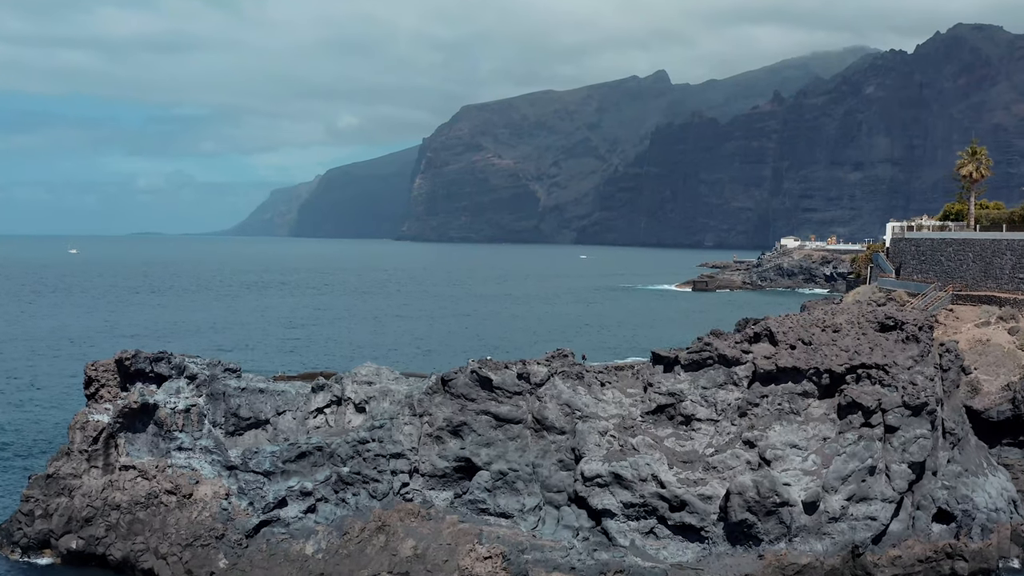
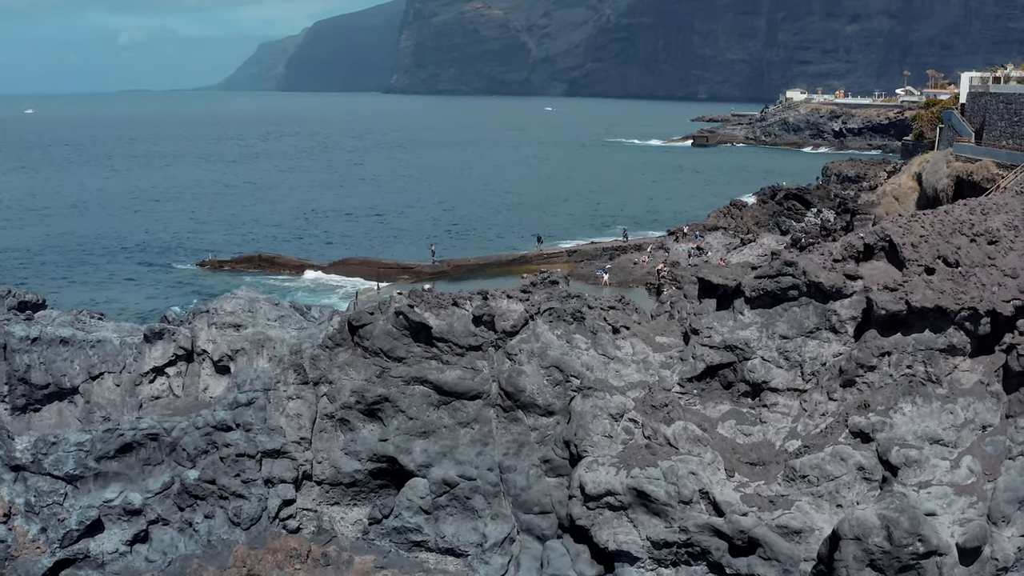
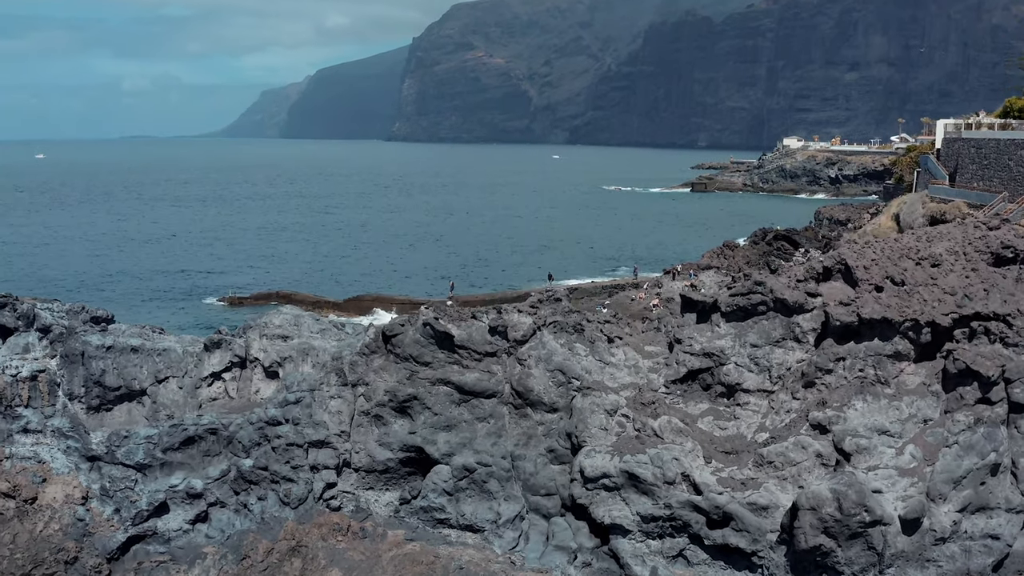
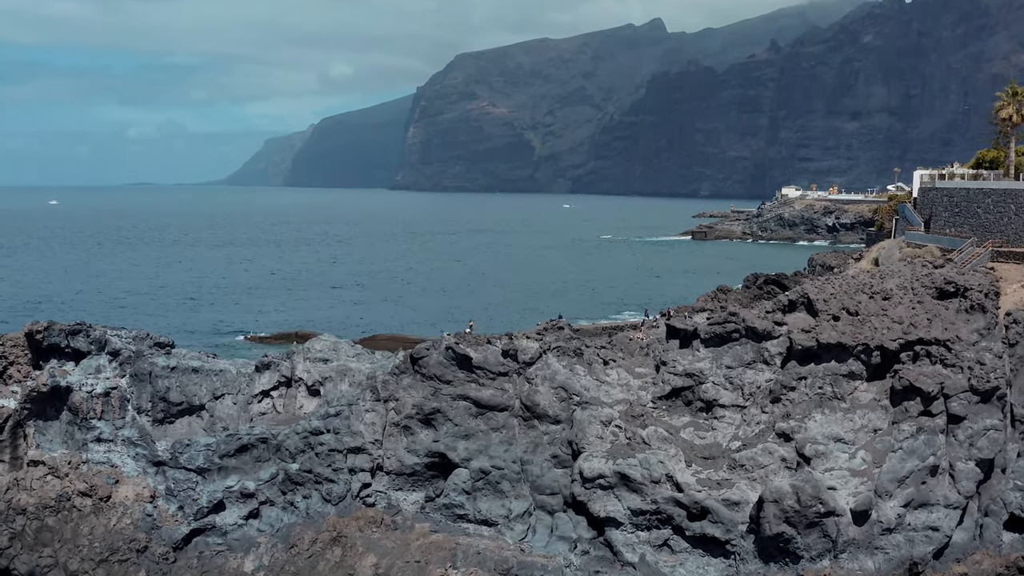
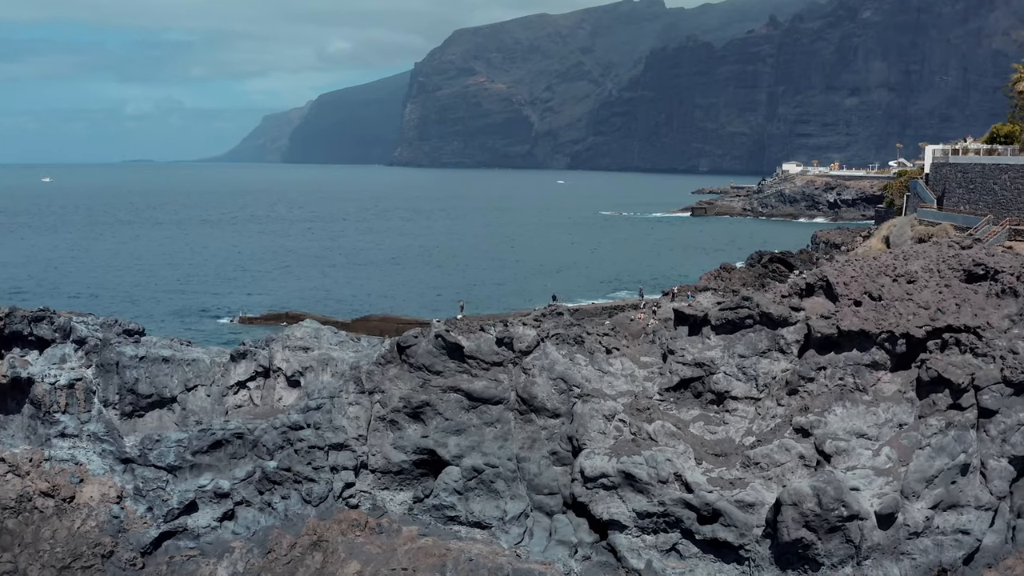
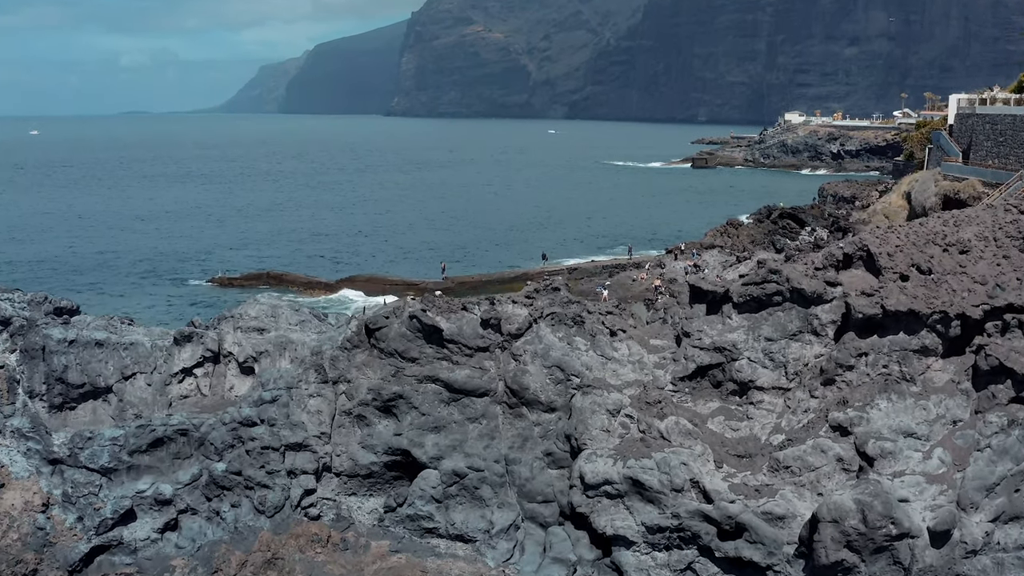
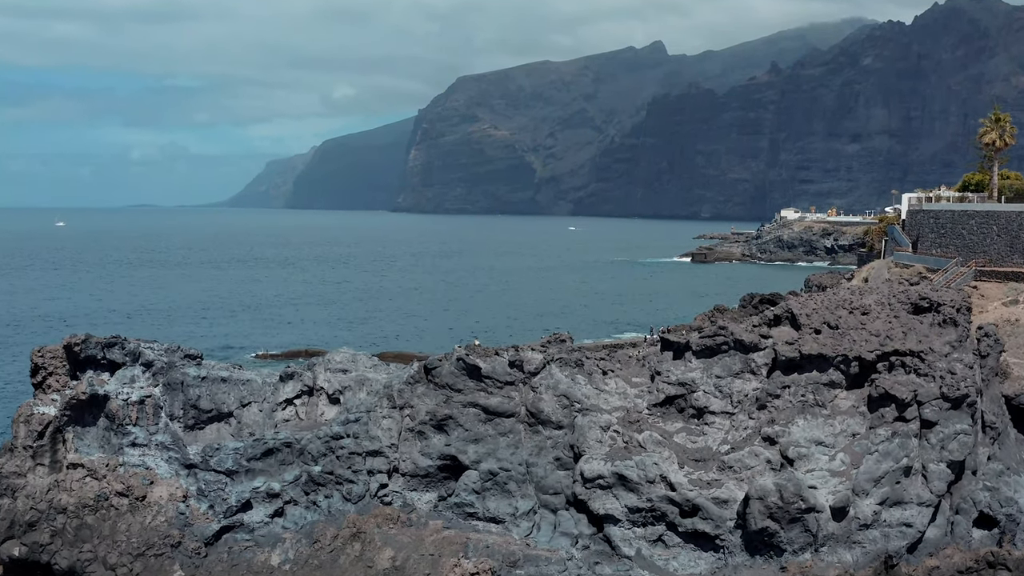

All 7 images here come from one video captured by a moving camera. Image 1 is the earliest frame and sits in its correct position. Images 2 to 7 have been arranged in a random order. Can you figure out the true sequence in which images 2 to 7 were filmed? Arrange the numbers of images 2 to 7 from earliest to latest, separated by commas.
7, 4, 5, 3, 6, 2
